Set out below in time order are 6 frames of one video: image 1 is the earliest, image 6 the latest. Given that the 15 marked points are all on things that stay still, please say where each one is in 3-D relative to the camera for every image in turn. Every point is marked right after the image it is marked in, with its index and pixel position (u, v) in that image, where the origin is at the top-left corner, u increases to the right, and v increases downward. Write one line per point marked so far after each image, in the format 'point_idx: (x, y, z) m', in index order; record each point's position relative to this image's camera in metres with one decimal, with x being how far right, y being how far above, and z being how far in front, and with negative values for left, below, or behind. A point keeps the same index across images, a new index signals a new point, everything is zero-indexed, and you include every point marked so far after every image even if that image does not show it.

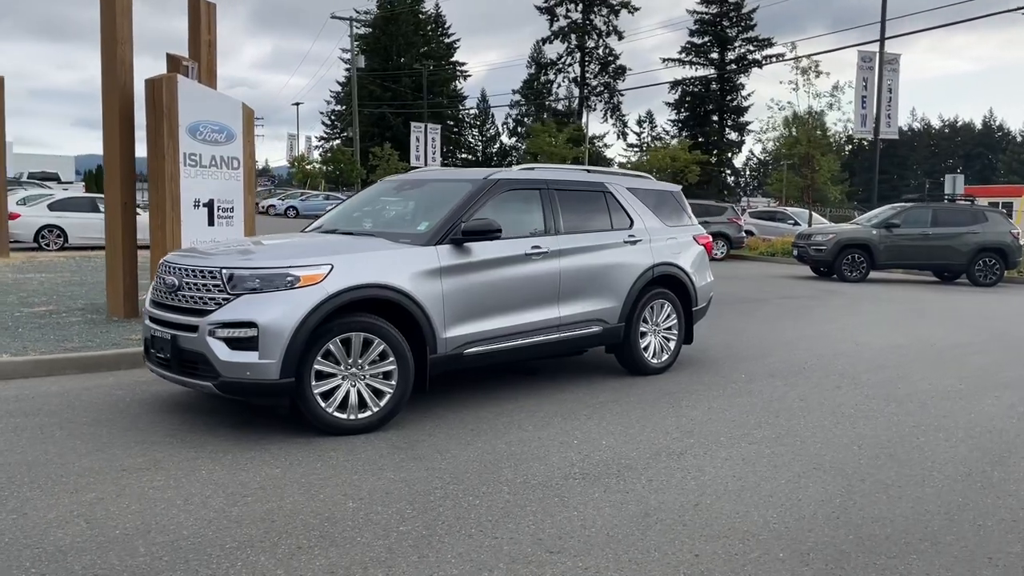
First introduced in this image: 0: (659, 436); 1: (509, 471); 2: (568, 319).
0: (+1.0, -1.0, +6.0) m
1: (0.0, -1.1, +5.1) m
2: (+0.4, -0.3, +7.2) m
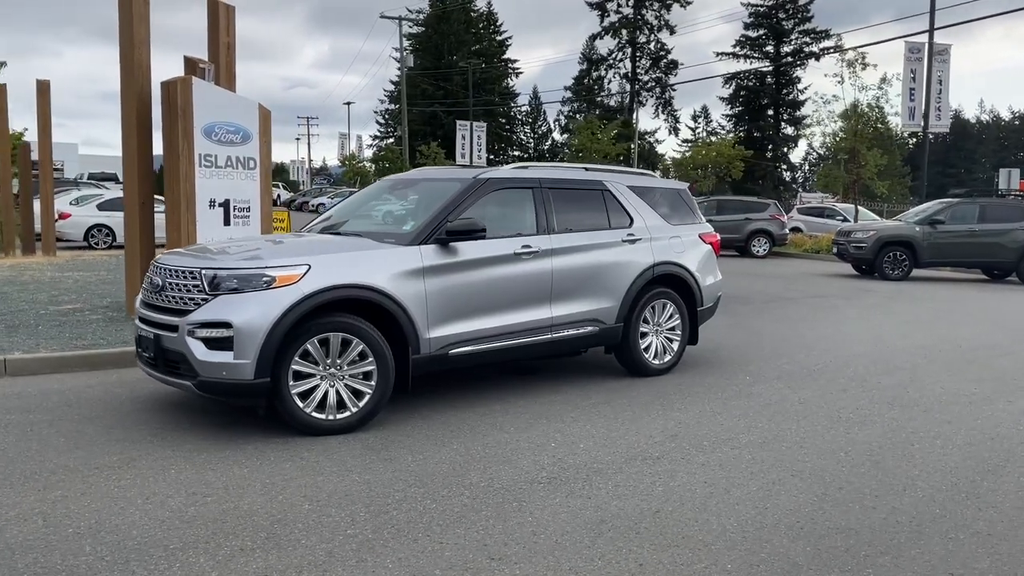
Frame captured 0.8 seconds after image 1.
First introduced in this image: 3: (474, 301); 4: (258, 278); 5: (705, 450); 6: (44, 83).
0: (+0.8, -1.0, +5.8) m
1: (-0.2, -1.1, +5.1) m
2: (+0.4, -0.3, +7.1) m
3: (-0.3, -0.1, +6.5) m
4: (-1.6, +0.1, +5.6) m
5: (+1.2, -1.0, +5.6) m
6: (-10.2, +4.5, +19.4) m
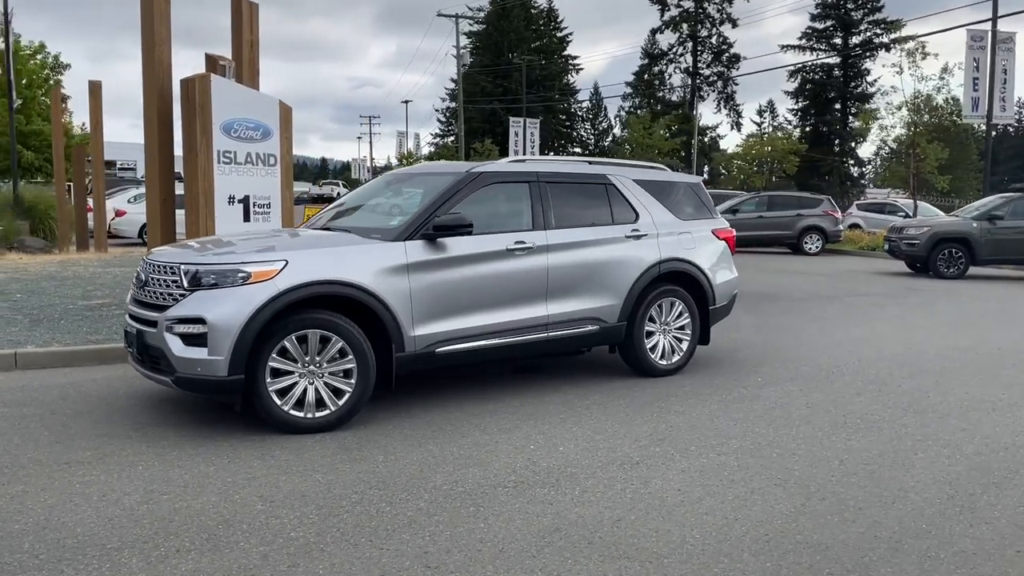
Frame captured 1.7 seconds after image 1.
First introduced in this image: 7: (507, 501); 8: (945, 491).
0: (+0.7, -1.0, +5.6) m
1: (-0.4, -1.0, +4.9) m
2: (+0.4, -0.2, +6.9) m
3: (-0.4, -0.1, +6.4) m
4: (-1.7, +0.1, +5.6) m
5: (+1.1, -1.0, +5.3) m
6: (-9.3, +4.6, +19.9) m
7: (0.0, -1.1, +4.6) m
8: (+2.3, -1.1, +4.8) m
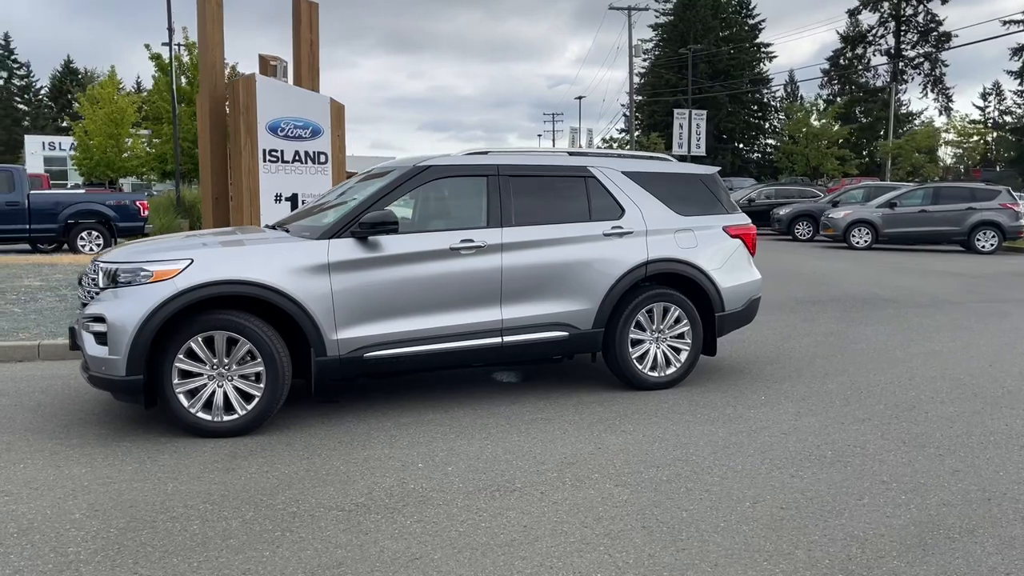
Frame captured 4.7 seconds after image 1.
0: (+0.1, -1.0, +5.0) m
1: (-1.2, -1.1, +4.6) m
2: (0.0, -0.2, +6.4) m
3: (-0.8, -0.1, +6.0) m
4: (-2.3, +0.1, +5.5) m
5: (+0.4, -1.0, +4.7) m
6: (-6.5, +4.7, +21.1) m
7: (-0.9, -1.1, +4.1) m
8: (+1.5, -1.1, +3.8) m
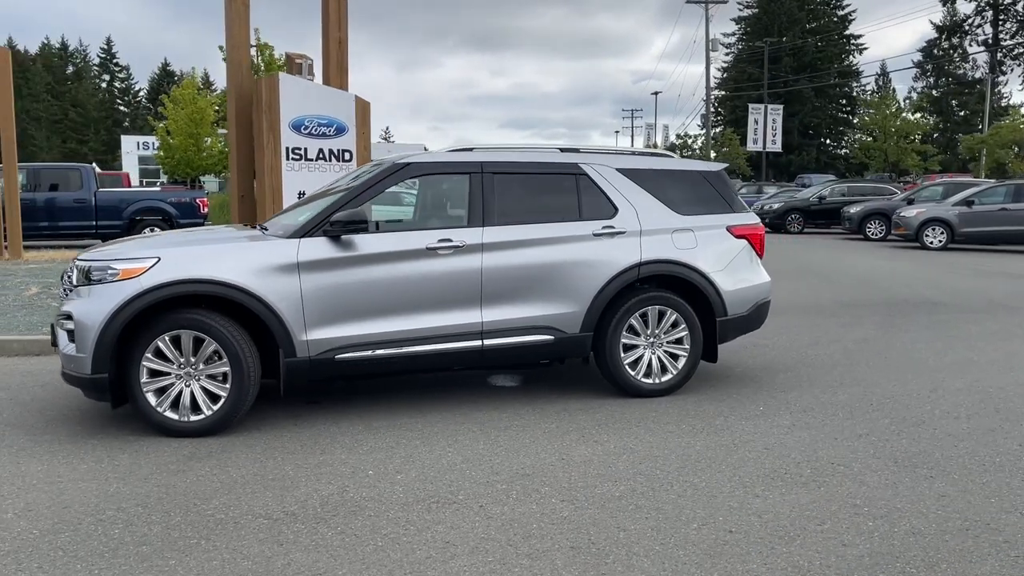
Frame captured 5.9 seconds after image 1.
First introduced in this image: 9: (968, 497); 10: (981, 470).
0: (-0.2, -1.0, +4.8) m
1: (-1.5, -1.1, +4.5) m
2: (-0.1, -0.3, +6.2) m
3: (-0.9, -0.1, +5.9) m
4: (-2.5, +0.1, +5.5) m
5: (+0.1, -1.1, +4.4) m
6: (-5.2, +4.8, +21.4) m
7: (-1.2, -1.1, +4.0) m
8: (+1.1, -1.2, +3.5) m
9: (+2.3, -1.0, +4.4) m
10: (+2.5, -1.0, +4.8) m
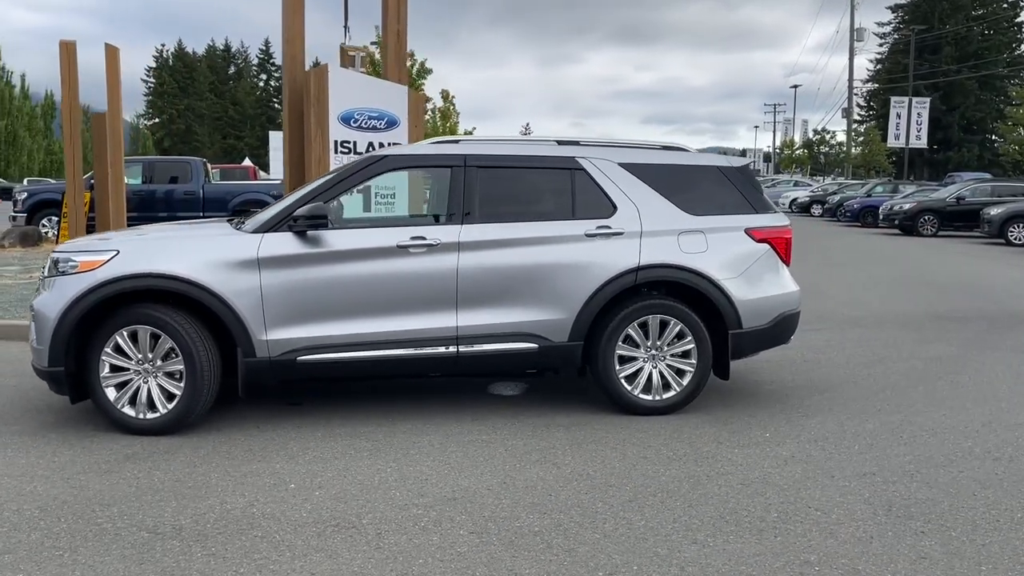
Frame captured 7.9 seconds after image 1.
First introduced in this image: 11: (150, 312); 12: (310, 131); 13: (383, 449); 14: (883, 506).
0: (-0.6, -1.0, +4.4) m
1: (-1.9, -1.0, +4.3) m
2: (-0.2, -0.3, +5.7) m
3: (-1.1, -0.1, +5.6) m
4: (-2.7, +0.2, +5.4) m
5: (-0.4, -1.1, +4.0) m
6: (-2.8, +5.0, +21.6) m
7: (-1.7, -1.1, +3.8) m
8: (+0.5, -1.2, +2.9) m
9: (+1.8, -1.1, +3.6) m
10: (+2.1, -1.1, +4.0) m
11: (-2.2, -0.1, +5.4) m
12: (-2.2, +1.7, +10.0) m
13: (-0.7, -0.9, +5.2) m
14: (+1.8, -1.0, +4.3) m
